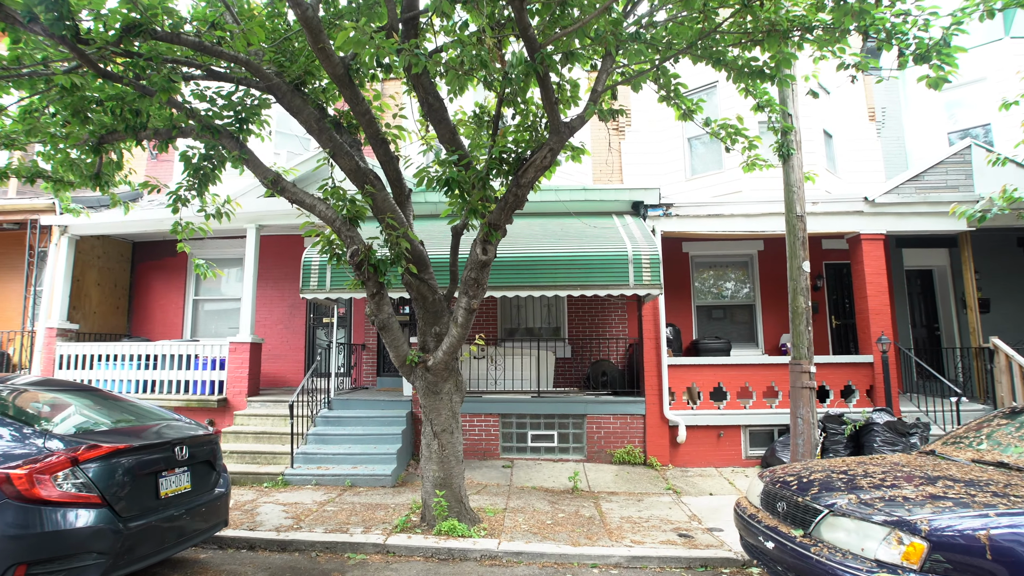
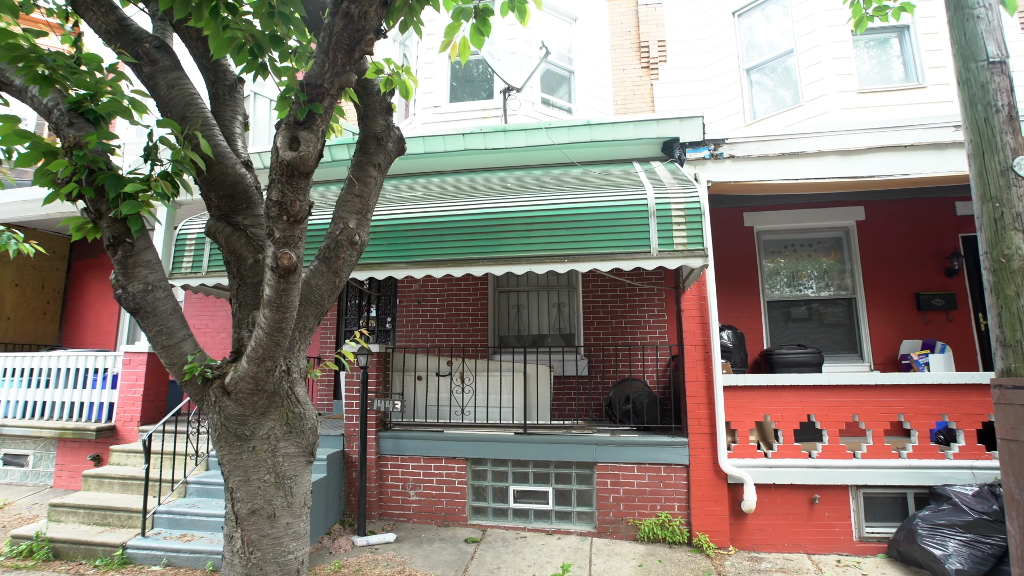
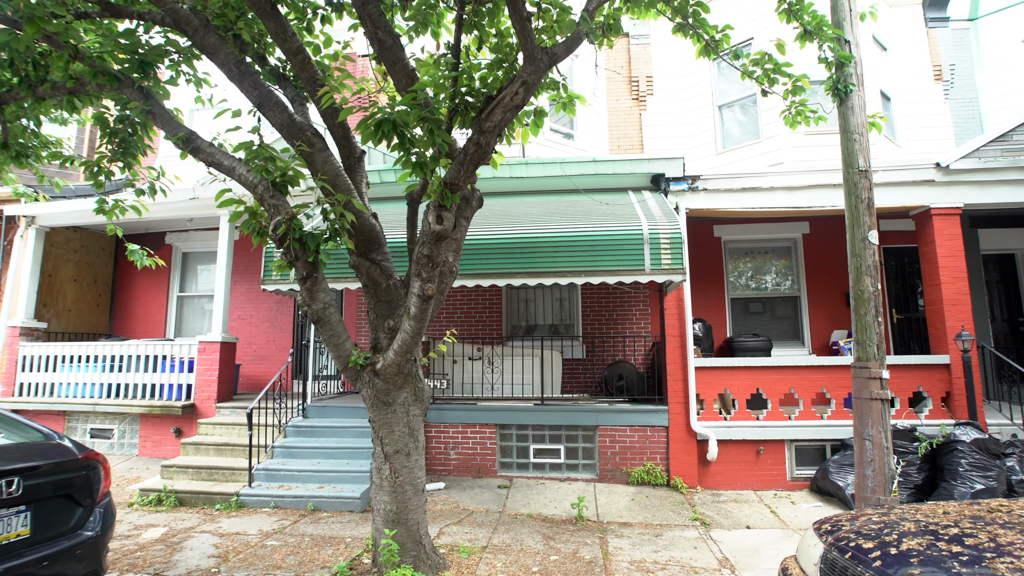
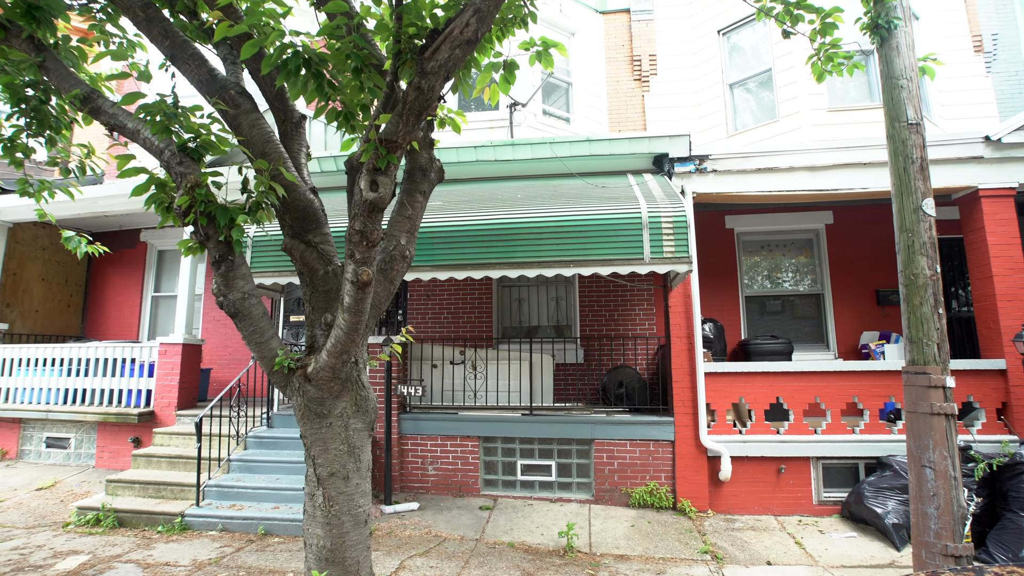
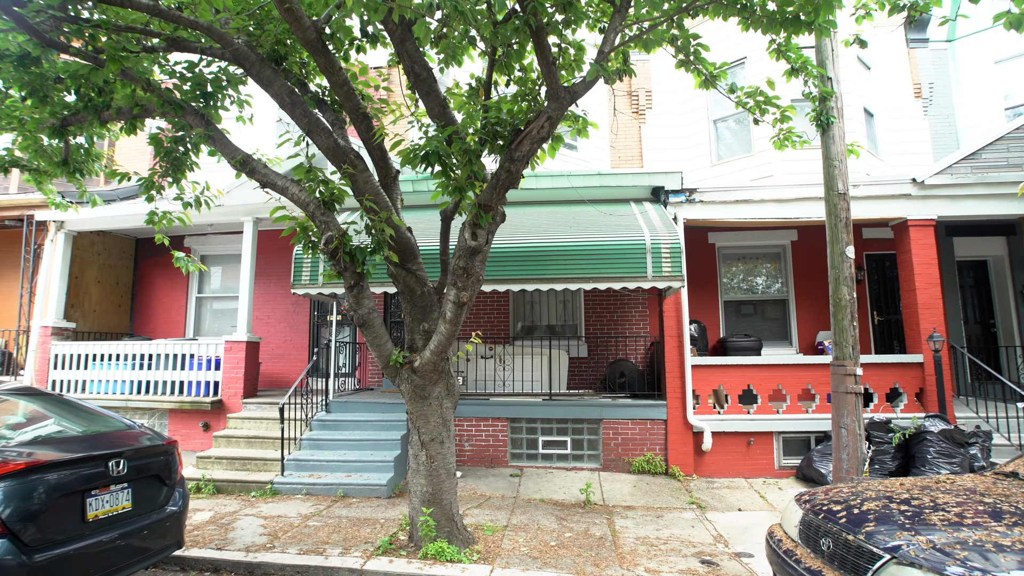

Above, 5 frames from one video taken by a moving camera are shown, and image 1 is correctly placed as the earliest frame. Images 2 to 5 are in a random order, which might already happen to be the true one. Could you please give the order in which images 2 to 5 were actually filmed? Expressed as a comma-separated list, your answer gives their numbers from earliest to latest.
5, 3, 4, 2
